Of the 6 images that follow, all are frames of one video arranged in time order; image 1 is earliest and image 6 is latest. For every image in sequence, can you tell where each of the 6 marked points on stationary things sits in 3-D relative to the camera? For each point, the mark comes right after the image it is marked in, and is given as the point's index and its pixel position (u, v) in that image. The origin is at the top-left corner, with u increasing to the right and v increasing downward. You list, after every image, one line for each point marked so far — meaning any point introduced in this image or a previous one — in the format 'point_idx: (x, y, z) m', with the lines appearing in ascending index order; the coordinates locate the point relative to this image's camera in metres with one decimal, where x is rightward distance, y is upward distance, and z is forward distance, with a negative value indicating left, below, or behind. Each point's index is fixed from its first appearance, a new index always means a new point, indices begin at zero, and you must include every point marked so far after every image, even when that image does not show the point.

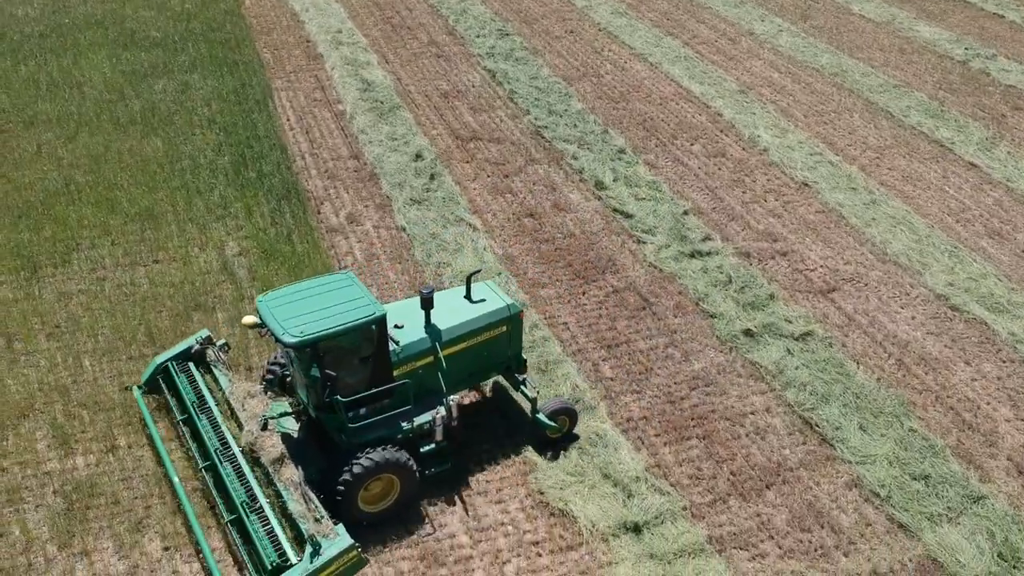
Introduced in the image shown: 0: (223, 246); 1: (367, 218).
0: (-3.3, +0.5, +11.5) m
1: (-1.8, +0.9, +12.2) m
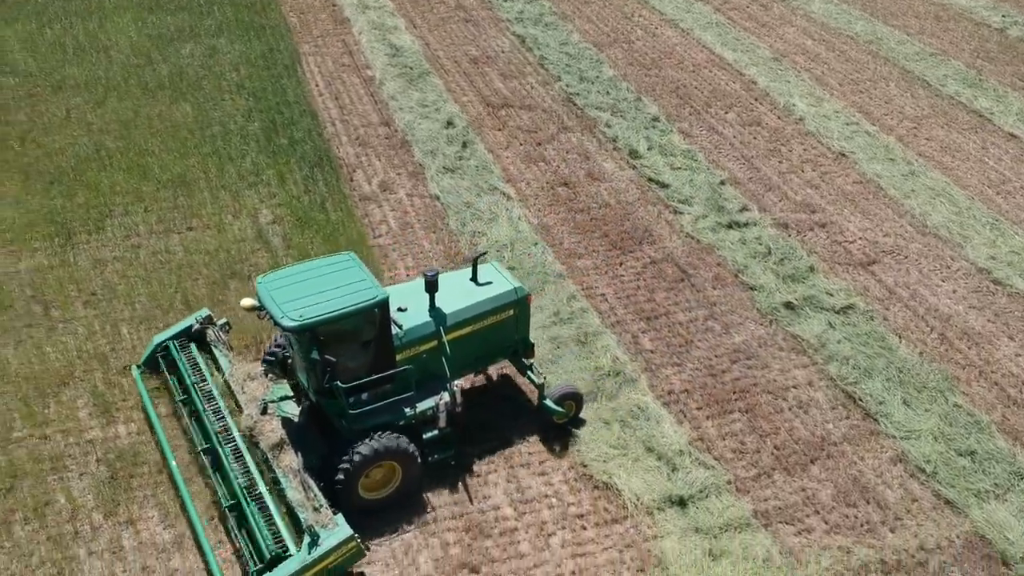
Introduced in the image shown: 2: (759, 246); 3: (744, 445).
0: (-2.9, +0.9, +11.4) m
1: (-1.4, +1.3, +12.1) m
2: (+2.8, +0.5, +11.1) m
3: (+2.0, -1.4, +8.6) m
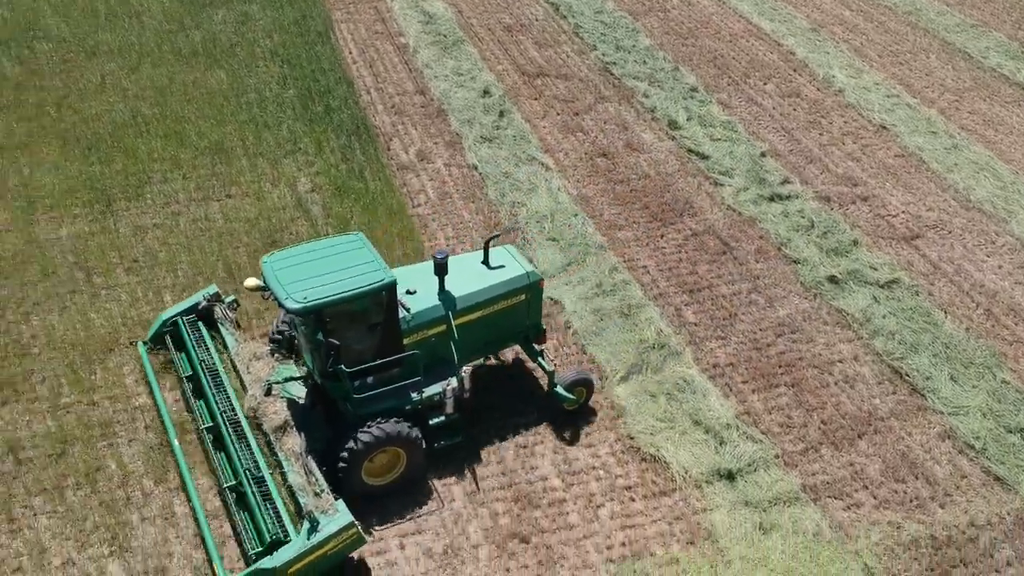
0: (-2.5, +1.2, +11.3) m
1: (-0.9, +1.6, +12.0) m
2: (+3.2, +0.8, +11.0) m
3: (+2.4, -1.1, +8.5) m
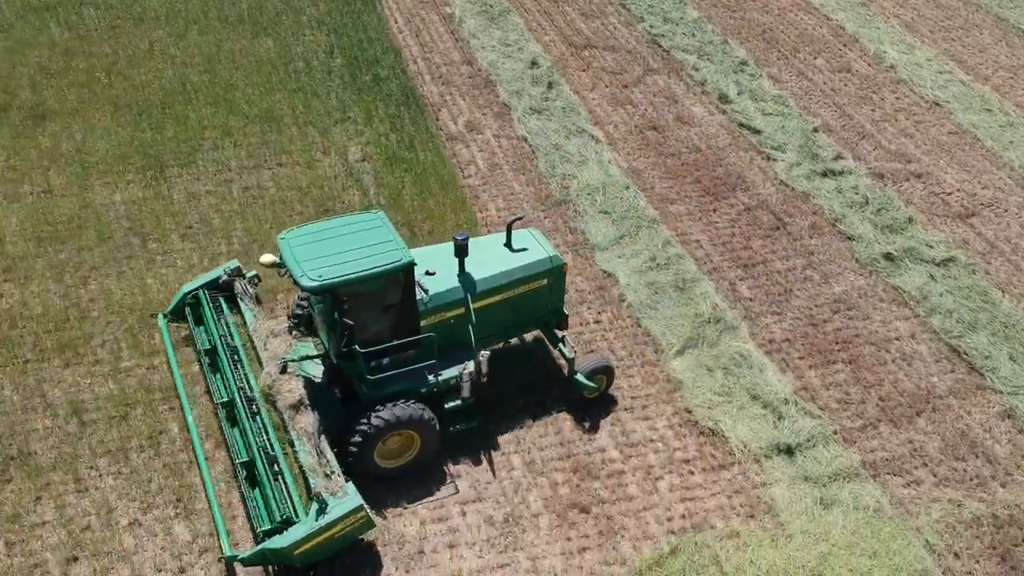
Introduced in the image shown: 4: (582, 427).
0: (-1.9, +1.6, +11.3) m
1: (-0.3, +2.0, +12.0) m
2: (+3.8, +1.0, +10.9) m
3: (+2.9, -0.9, +8.5) m
4: (+0.6, -1.1, +8.1) m
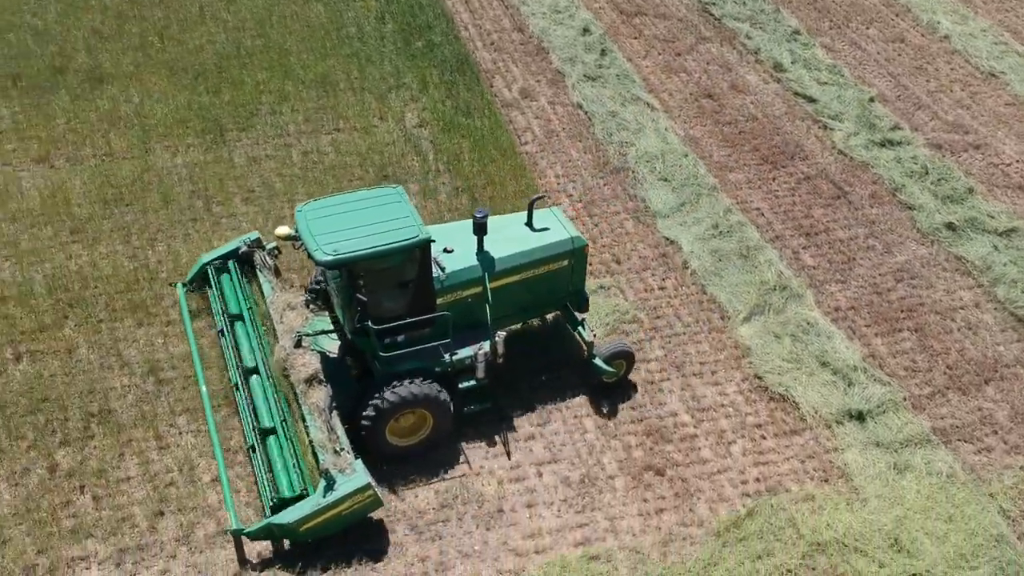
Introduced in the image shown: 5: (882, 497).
0: (-1.3, +2.0, +11.4) m
1: (+0.3, +2.4, +12.0) m
2: (+4.4, +1.4, +10.8) m
3: (+3.5, -0.7, +8.5) m
4: (+1.2, -0.9, +8.2) m
5: (+2.7, -1.5, +7.3) m
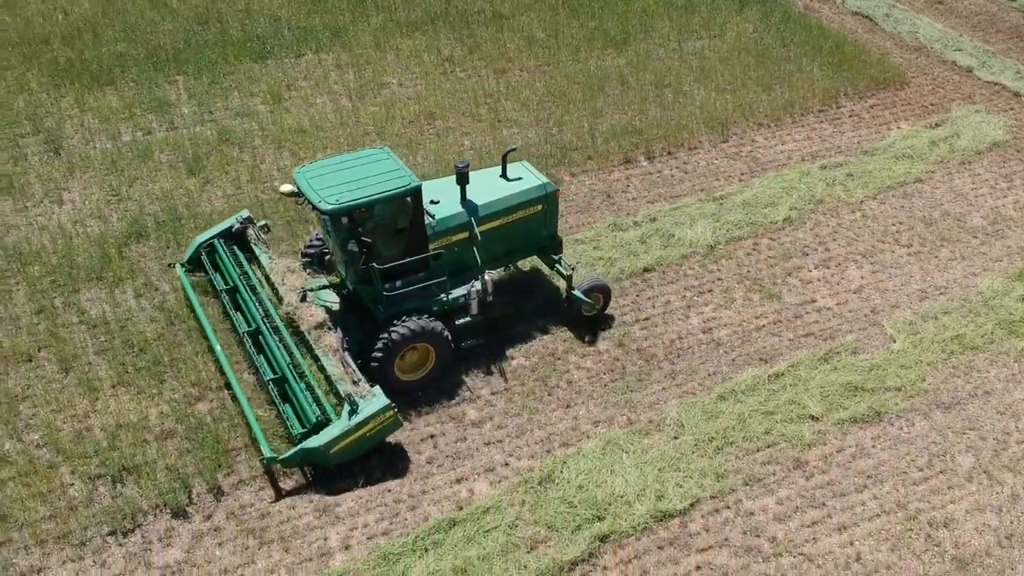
0: (+3.4, +3.9, +14.8) m
1: (+4.9, +4.4, +15.7) m
2: (+9.2, +3.9, +15.1) m
3: (+8.8, +2.0, +12.6) m
4: (+6.6, +1.5, +11.9) m
5: (+8.3, +1.1, +11.2) m
